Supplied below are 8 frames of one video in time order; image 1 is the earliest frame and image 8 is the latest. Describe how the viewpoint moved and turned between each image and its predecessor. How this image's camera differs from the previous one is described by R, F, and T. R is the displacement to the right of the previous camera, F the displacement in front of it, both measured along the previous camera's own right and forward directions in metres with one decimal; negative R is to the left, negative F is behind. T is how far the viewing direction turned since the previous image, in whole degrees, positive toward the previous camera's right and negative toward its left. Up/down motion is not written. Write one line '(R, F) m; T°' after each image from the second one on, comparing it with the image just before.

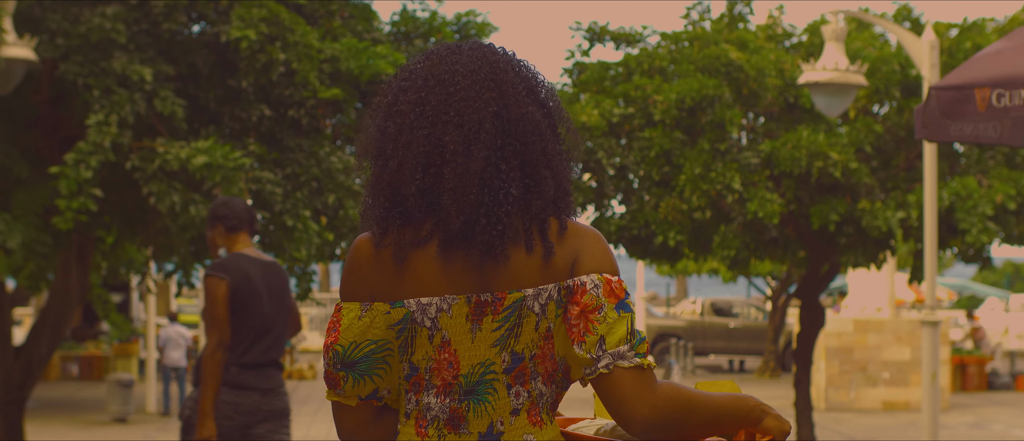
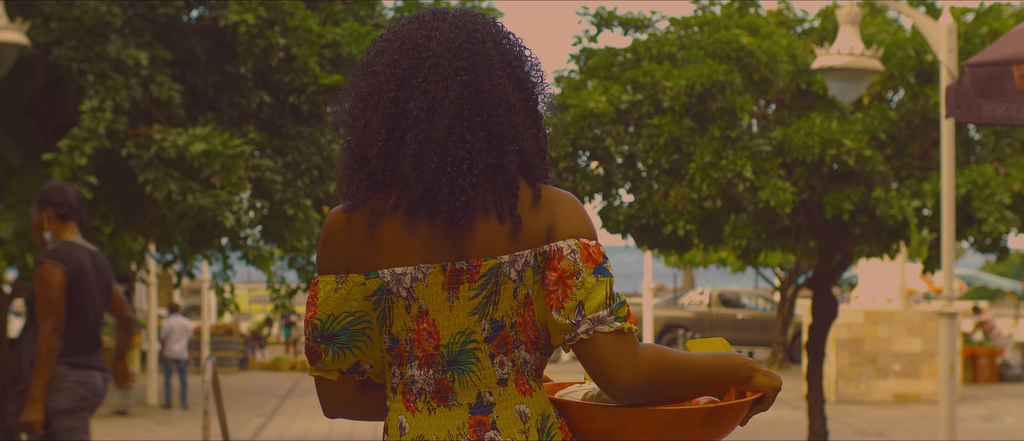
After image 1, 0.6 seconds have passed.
(0.0, +0.2) m; 0°
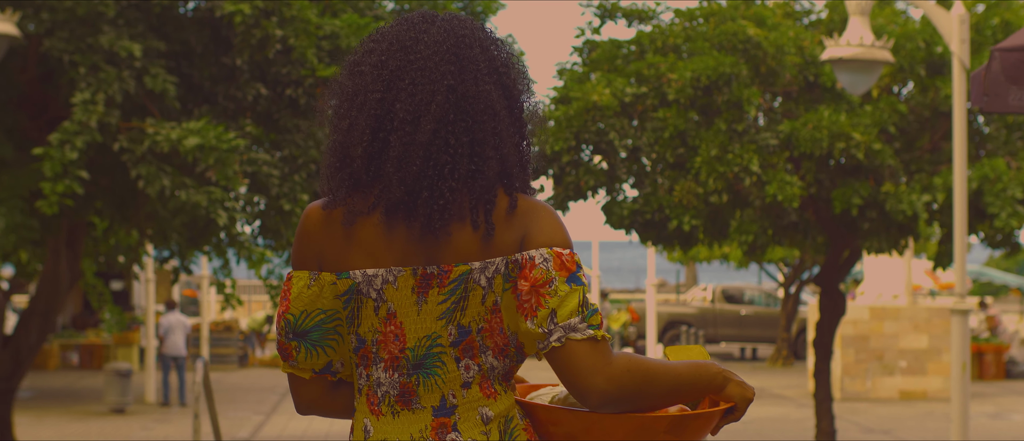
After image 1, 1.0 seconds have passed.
(0.0, +0.2) m; 0°
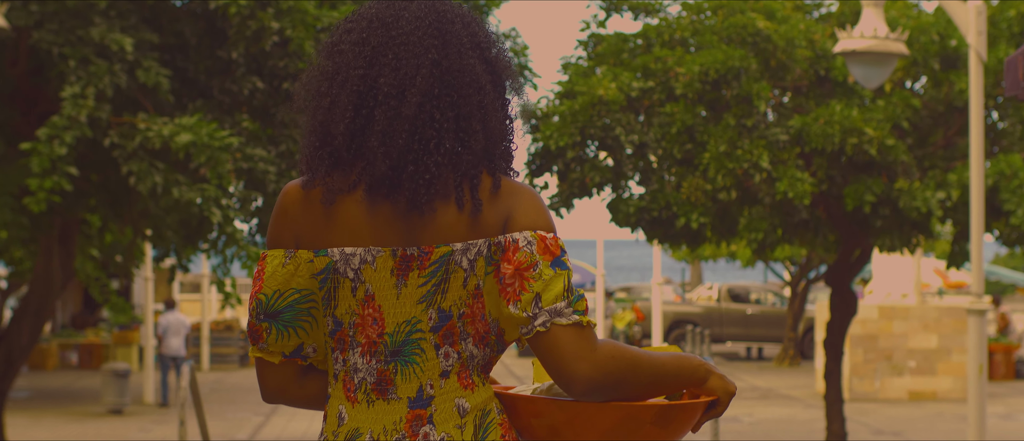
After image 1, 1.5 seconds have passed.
(0.0, +0.3) m; 0°
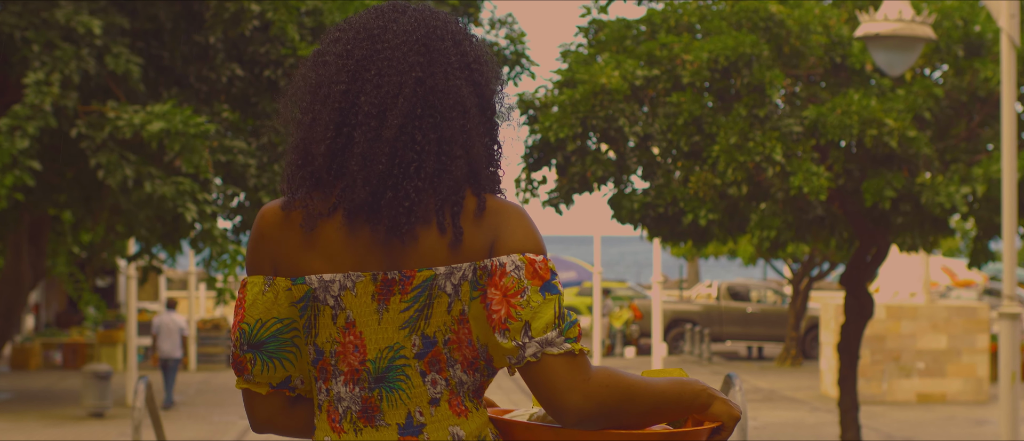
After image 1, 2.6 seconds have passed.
(0.0, +0.6) m; 0°
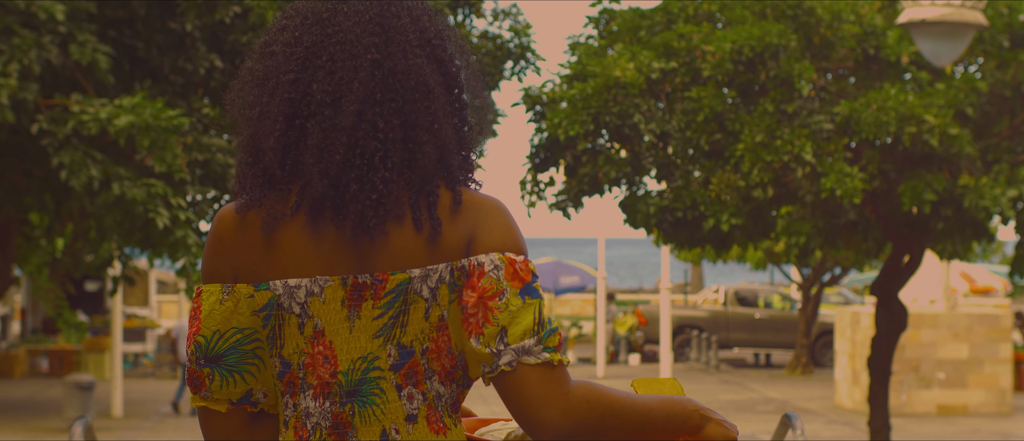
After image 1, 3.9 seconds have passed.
(-0.1, +0.8) m; 0°
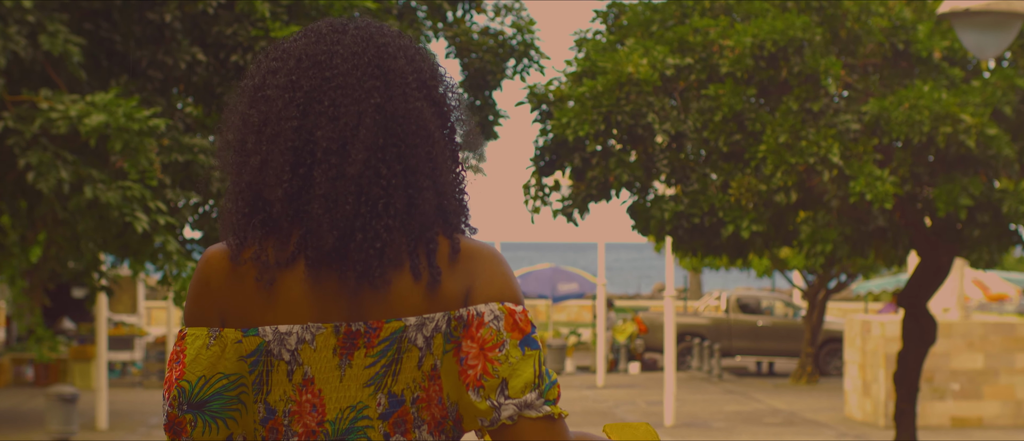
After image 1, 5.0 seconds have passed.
(-0.1, +0.6) m; 0°
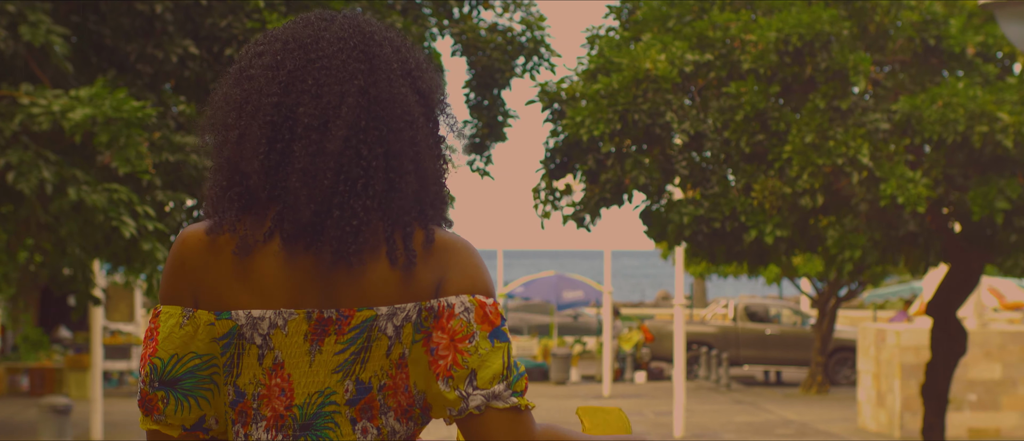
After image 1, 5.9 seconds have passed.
(-0.1, +0.4) m; 0°
